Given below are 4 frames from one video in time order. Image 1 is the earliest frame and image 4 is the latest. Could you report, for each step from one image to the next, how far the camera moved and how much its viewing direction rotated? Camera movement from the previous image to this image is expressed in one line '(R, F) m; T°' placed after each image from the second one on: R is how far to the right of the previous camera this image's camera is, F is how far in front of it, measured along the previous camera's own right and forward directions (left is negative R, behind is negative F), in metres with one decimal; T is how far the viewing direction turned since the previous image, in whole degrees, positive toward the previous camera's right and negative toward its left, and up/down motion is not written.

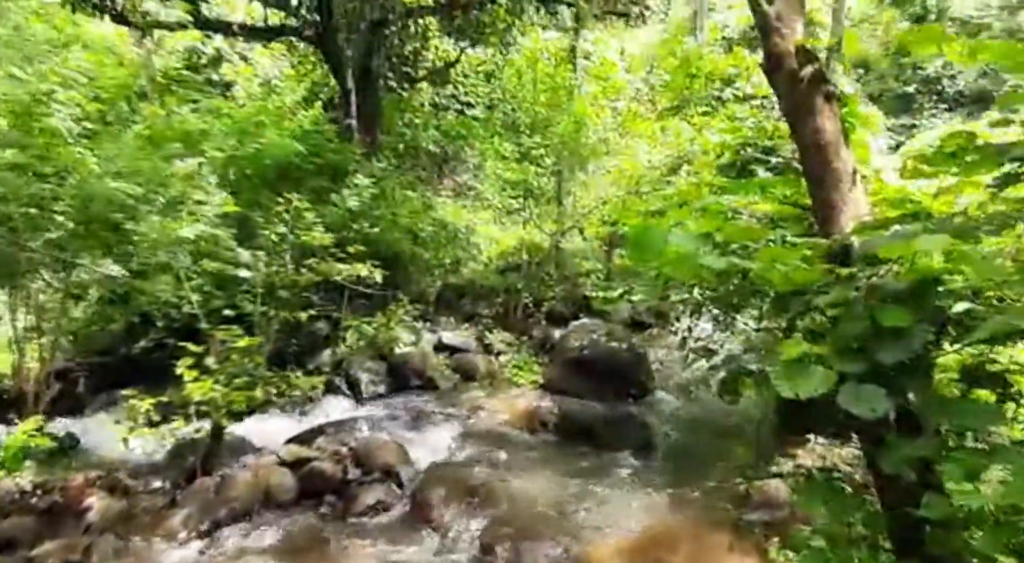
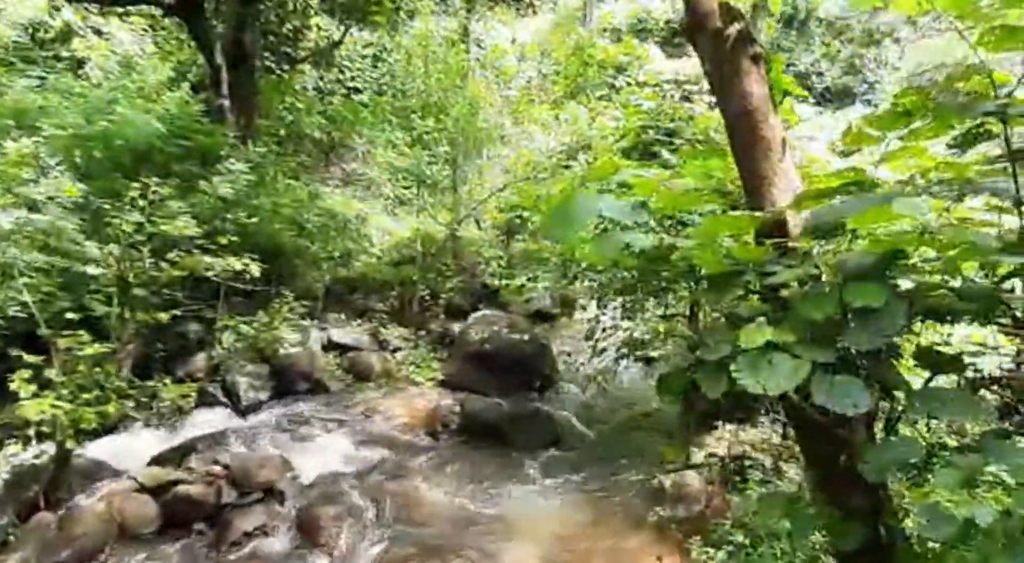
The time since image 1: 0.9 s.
(0.0, +0.4) m; +9°
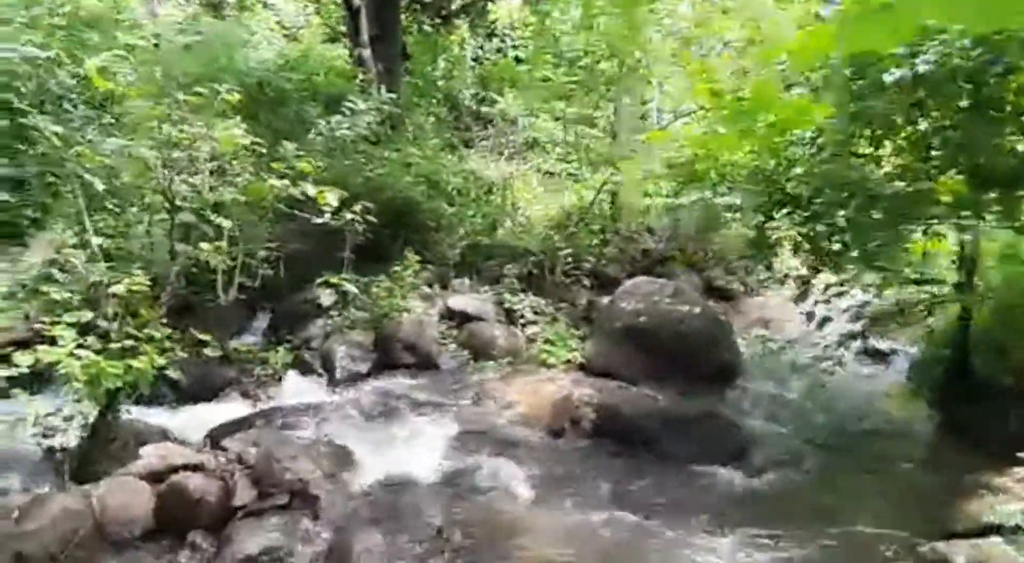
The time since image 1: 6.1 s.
(0.0, +1.7) m; -14°
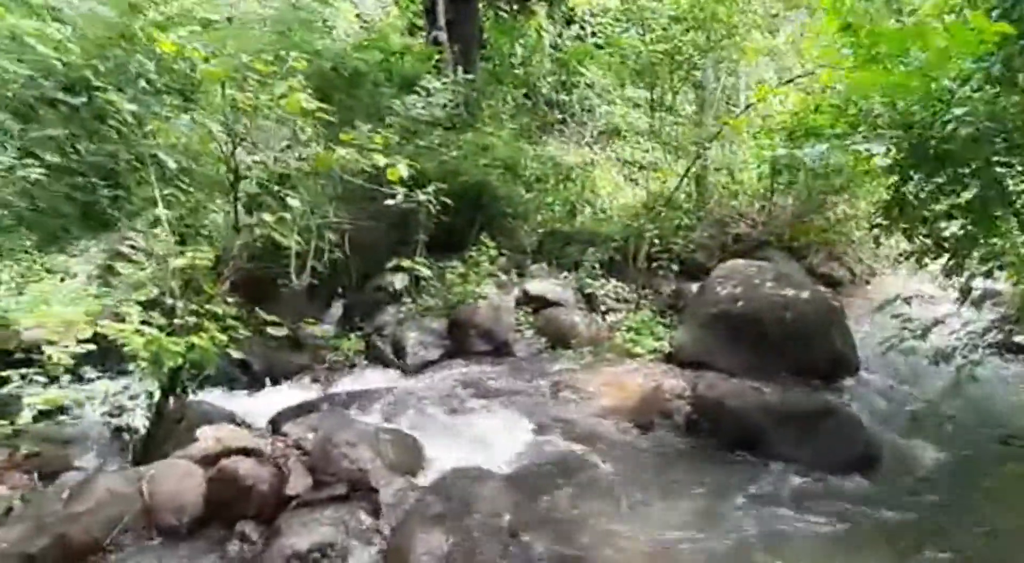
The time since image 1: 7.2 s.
(0.0, +0.4) m; -6°
